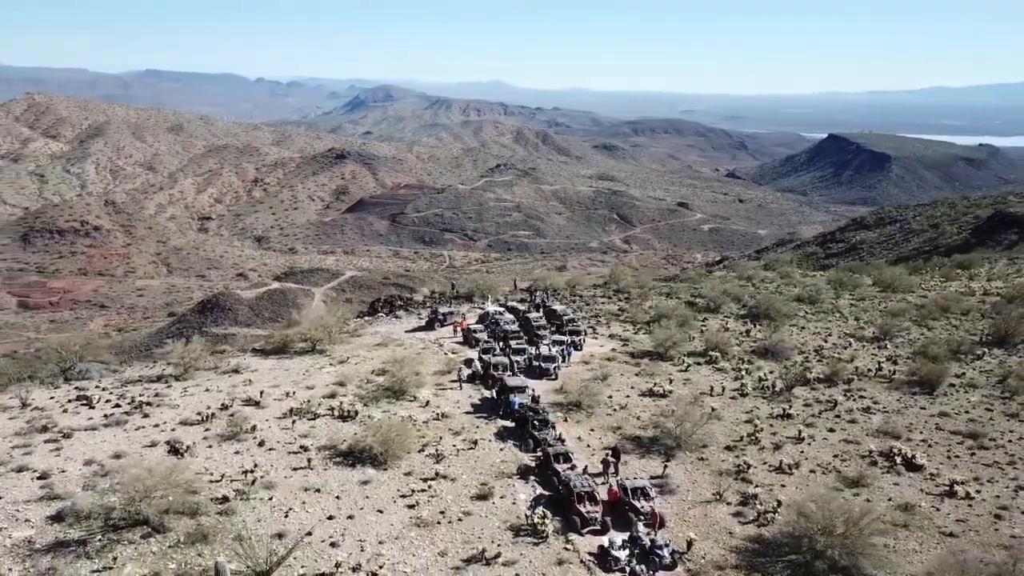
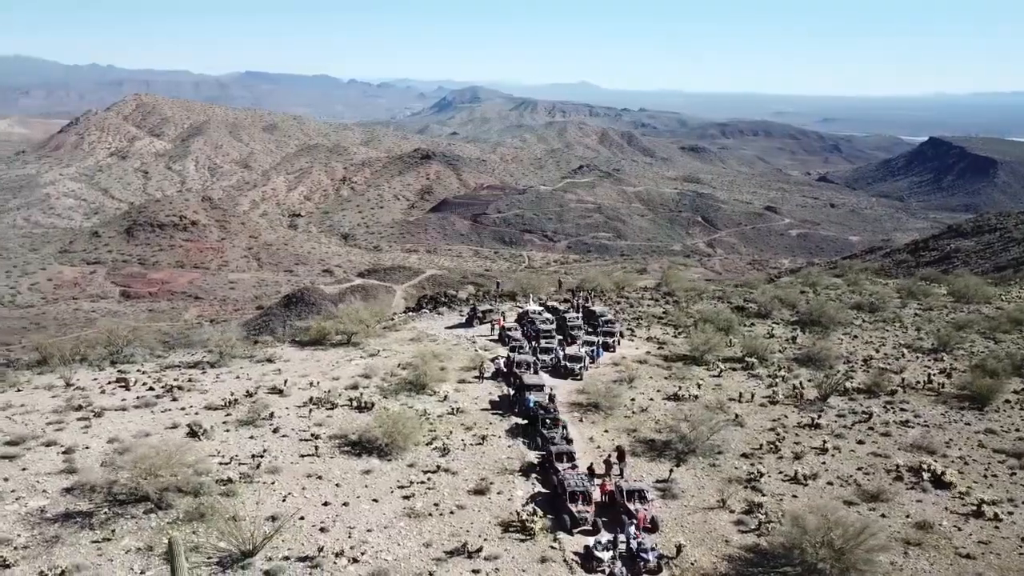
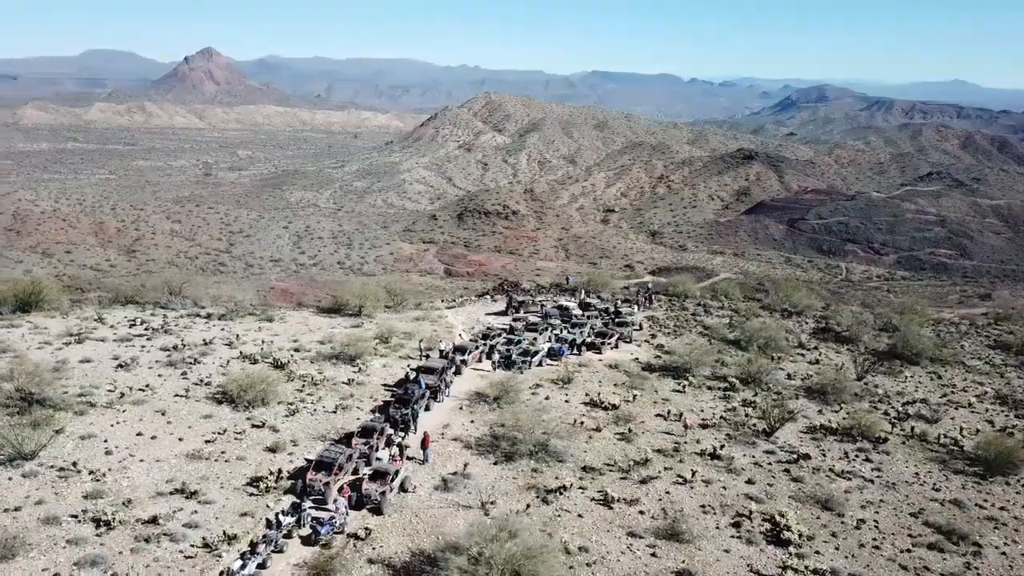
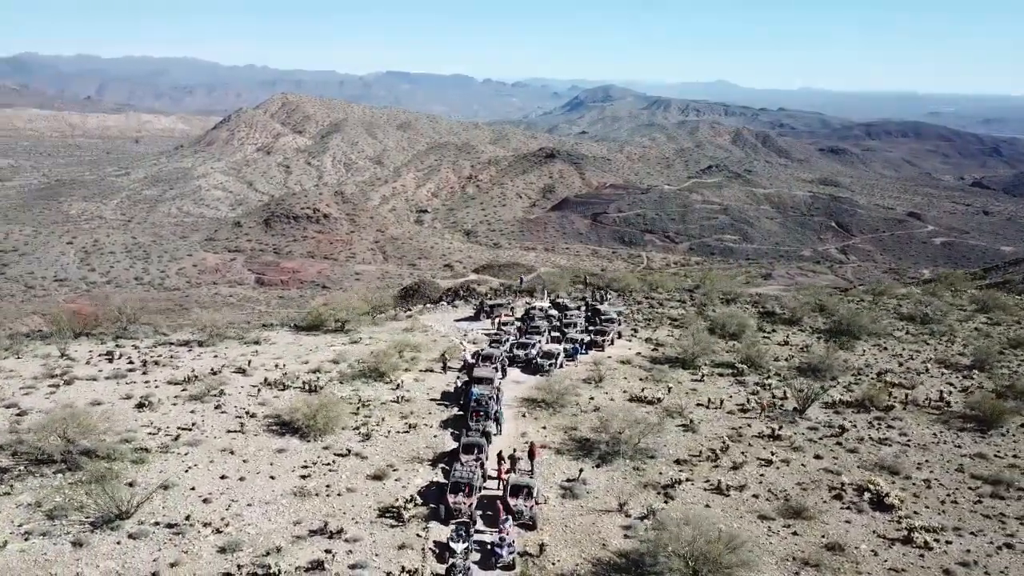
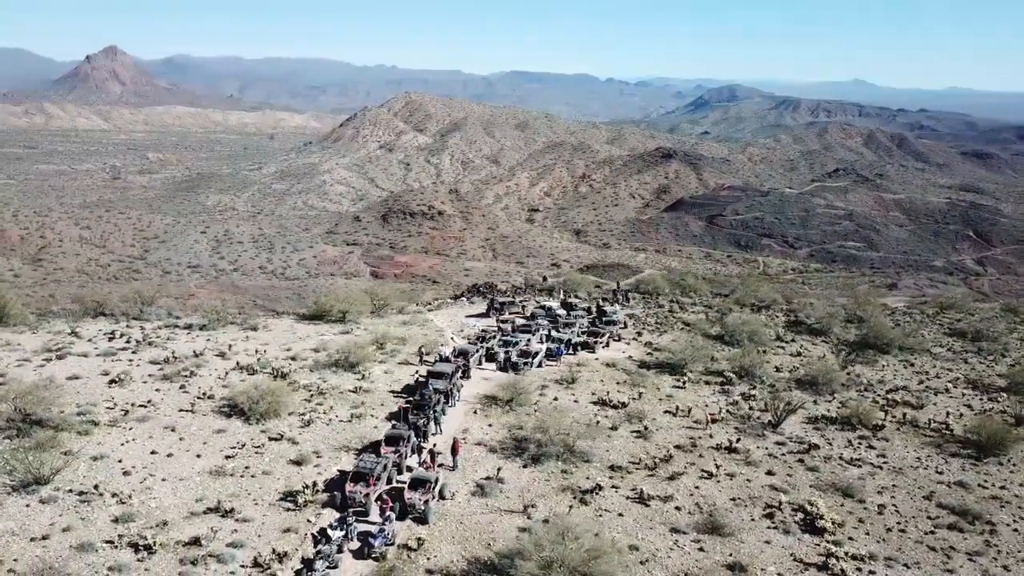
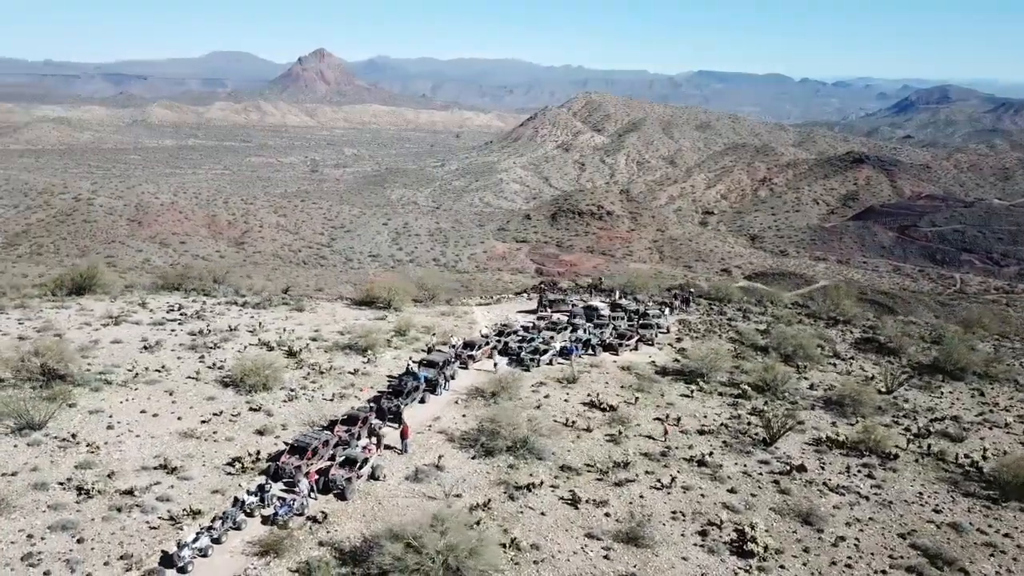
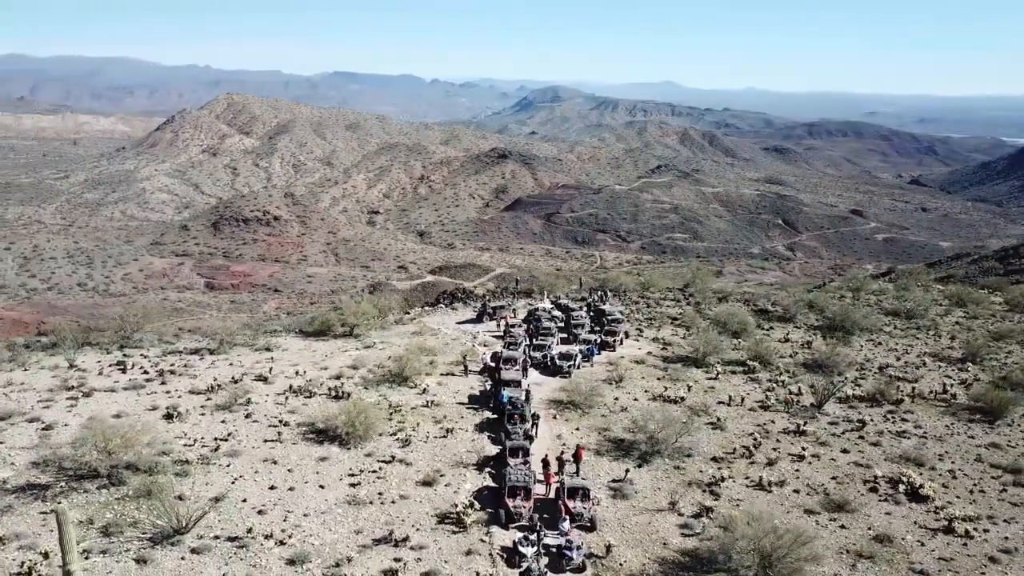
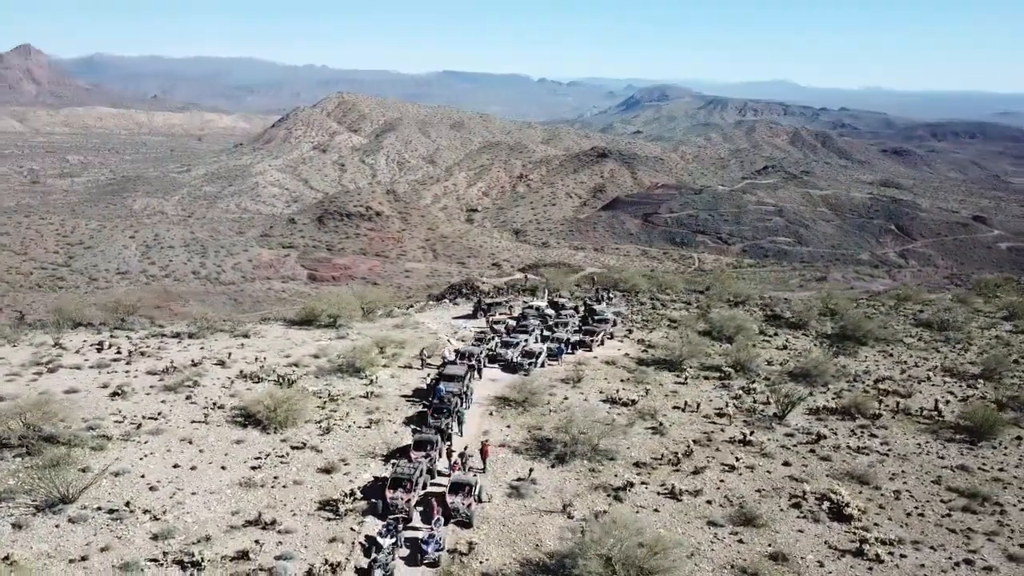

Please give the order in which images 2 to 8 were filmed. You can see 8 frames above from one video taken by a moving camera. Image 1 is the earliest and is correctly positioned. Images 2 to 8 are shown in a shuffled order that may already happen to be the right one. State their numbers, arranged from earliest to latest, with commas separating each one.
2, 7, 4, 8, 5, 3, 6
